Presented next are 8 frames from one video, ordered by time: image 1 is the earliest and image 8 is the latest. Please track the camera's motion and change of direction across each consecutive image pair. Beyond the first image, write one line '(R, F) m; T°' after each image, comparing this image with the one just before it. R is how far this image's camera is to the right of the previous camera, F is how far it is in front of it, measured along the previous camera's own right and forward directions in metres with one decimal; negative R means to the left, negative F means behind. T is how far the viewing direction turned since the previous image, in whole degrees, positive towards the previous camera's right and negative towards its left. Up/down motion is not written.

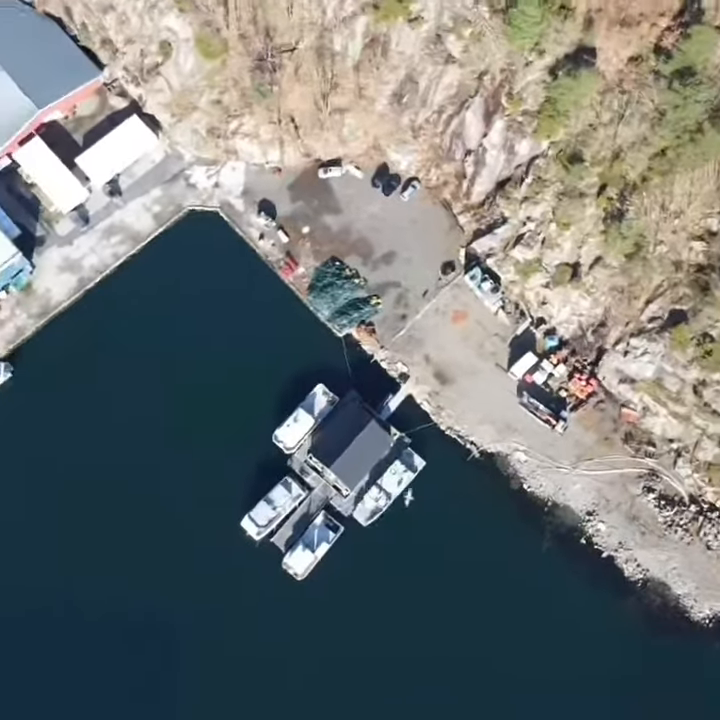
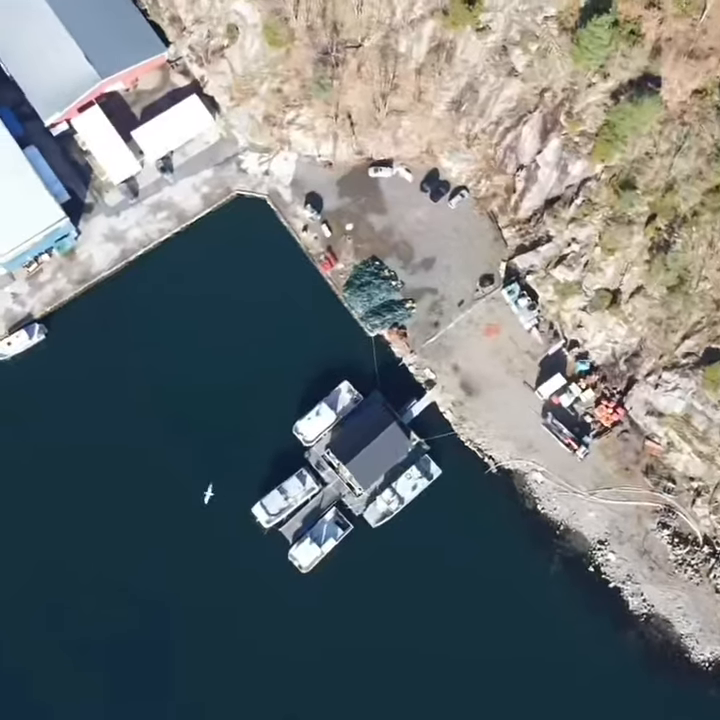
(-0.7, 0.0) m; -1°
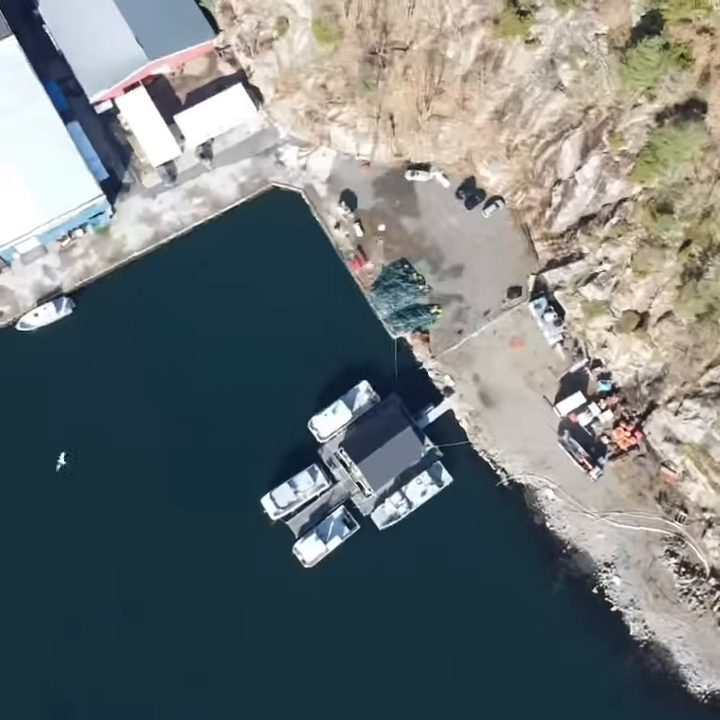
(-0.5, 0.0) m; -1°
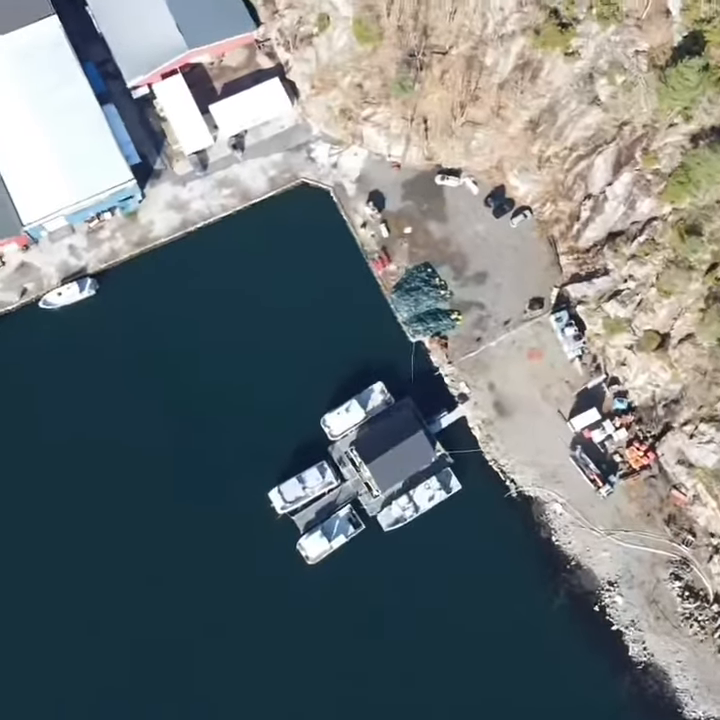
(-0.4, 0.0) m; -1°
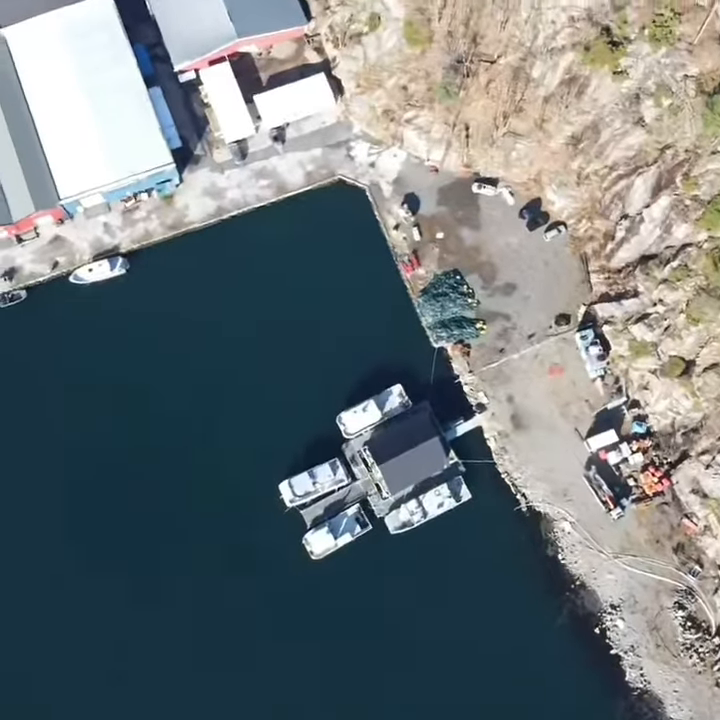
(-0.6, 0.0) m; -1°
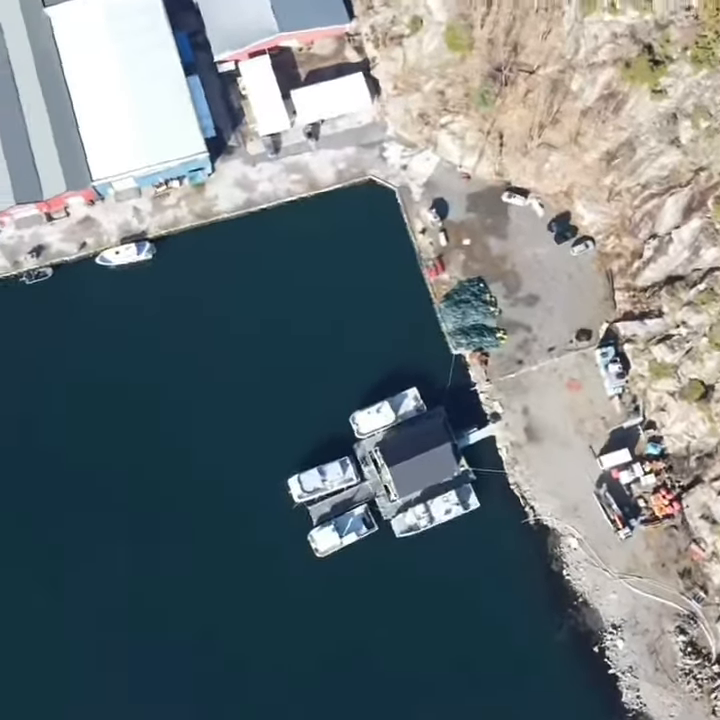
(-0.4, 0.0) m; -1°
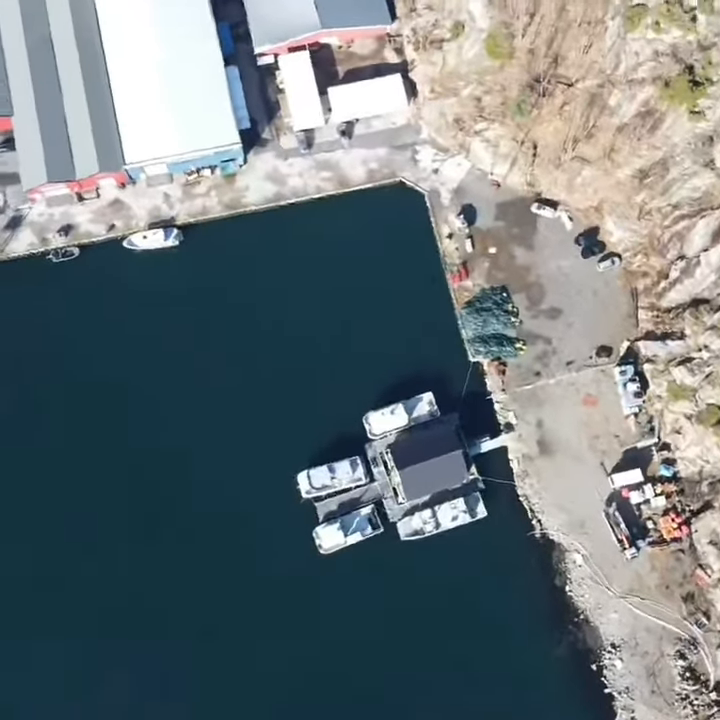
(-0.4, 0.0) m; -1°
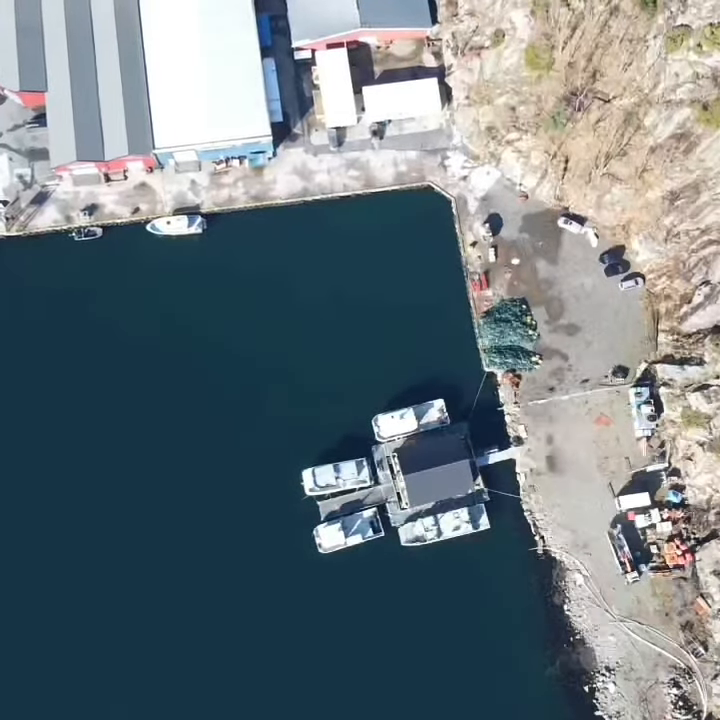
(-0.5, +0.3) m; -1°
